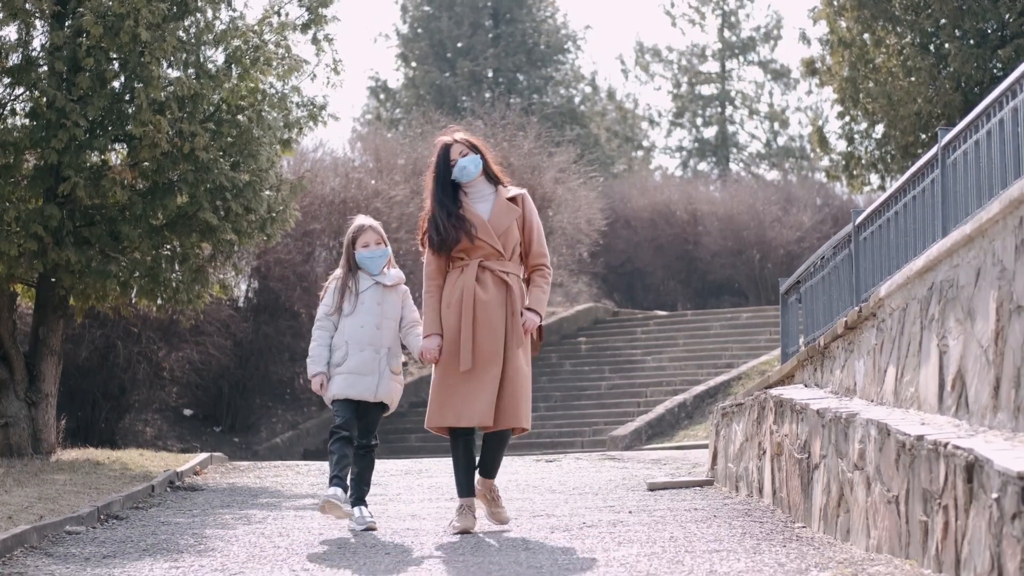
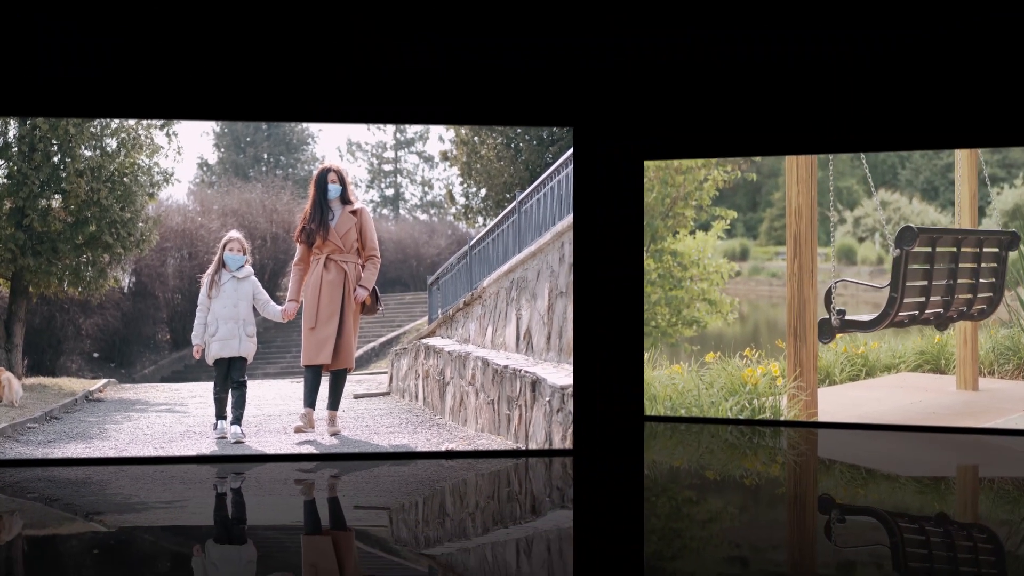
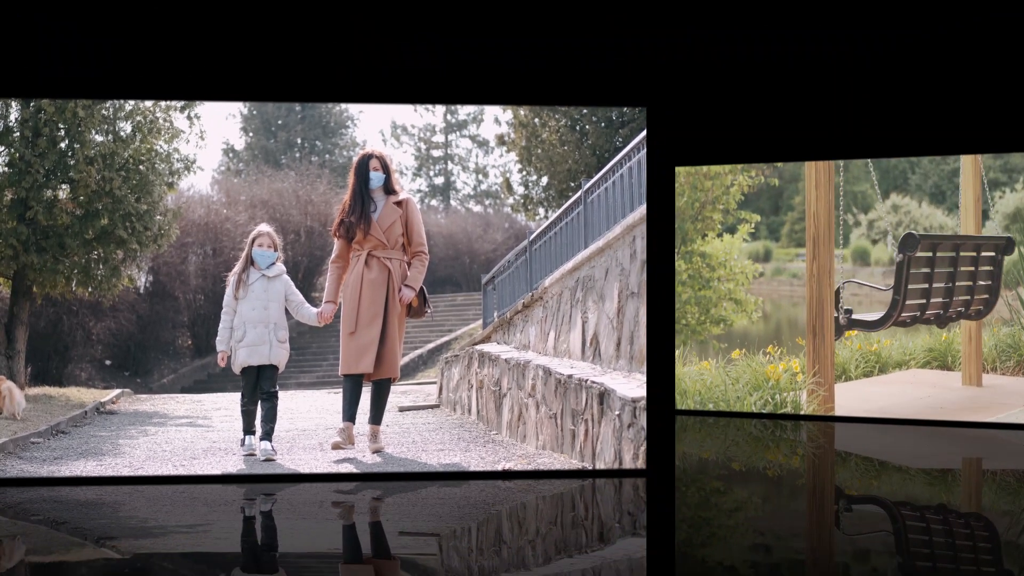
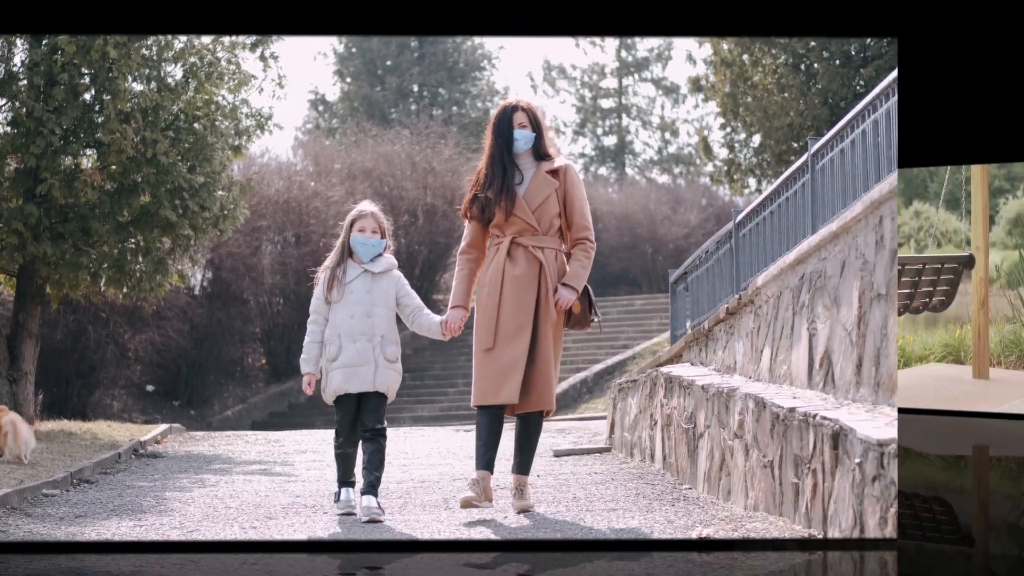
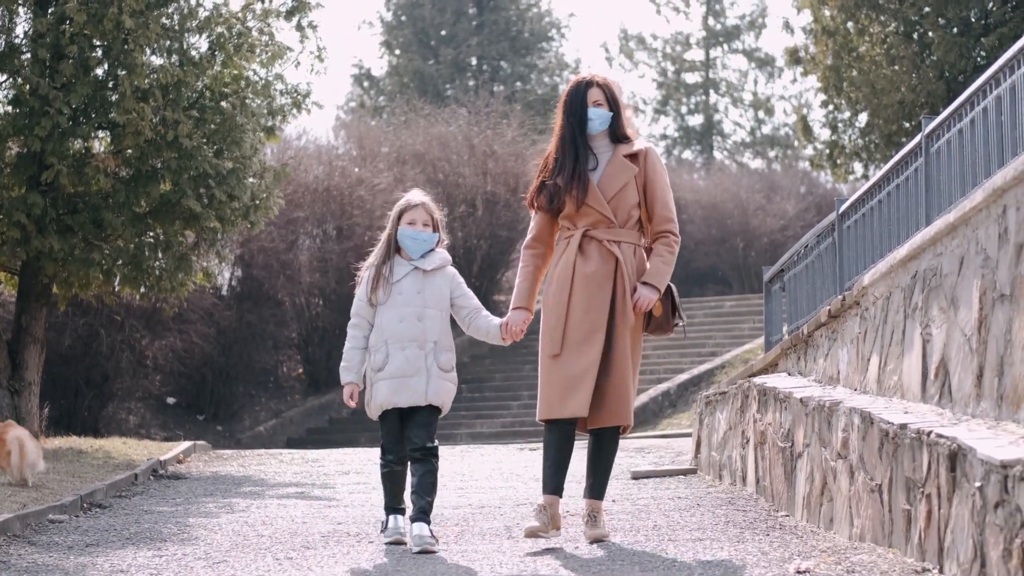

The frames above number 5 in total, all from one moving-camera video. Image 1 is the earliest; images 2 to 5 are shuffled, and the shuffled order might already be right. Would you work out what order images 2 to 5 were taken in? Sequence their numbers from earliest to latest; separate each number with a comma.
5, 4, 3, 2
